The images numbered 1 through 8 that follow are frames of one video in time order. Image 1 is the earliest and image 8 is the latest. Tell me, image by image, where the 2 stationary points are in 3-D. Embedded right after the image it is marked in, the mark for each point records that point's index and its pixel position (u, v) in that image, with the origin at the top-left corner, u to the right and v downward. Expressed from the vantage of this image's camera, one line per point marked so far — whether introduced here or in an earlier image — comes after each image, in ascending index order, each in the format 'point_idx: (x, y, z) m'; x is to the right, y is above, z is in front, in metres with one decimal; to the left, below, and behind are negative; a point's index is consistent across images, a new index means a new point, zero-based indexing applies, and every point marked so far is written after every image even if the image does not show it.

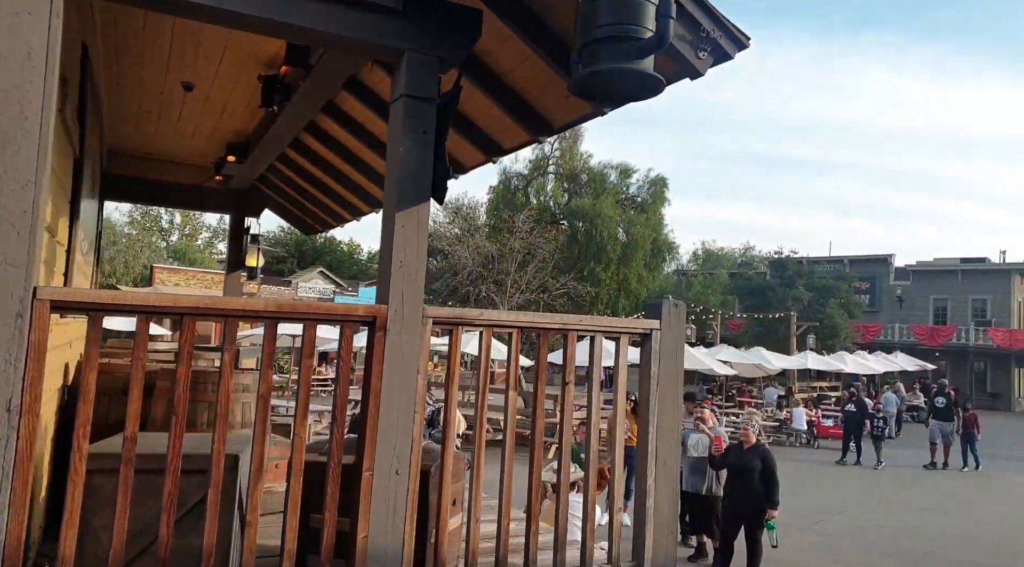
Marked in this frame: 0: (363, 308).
0: (-0.5, -0.1, +2.6) m
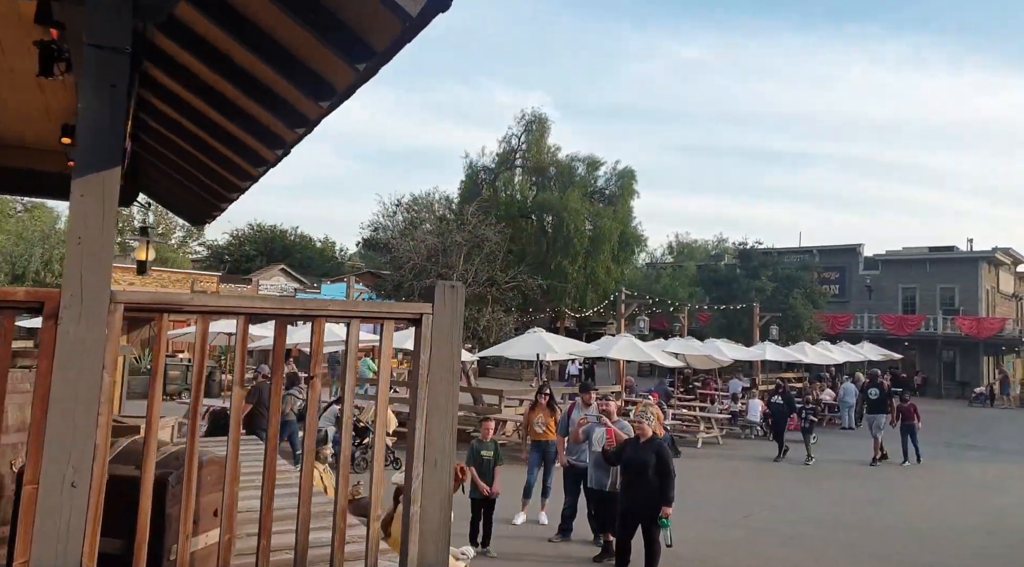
0: (-1.3, 0.0, +2.2) m
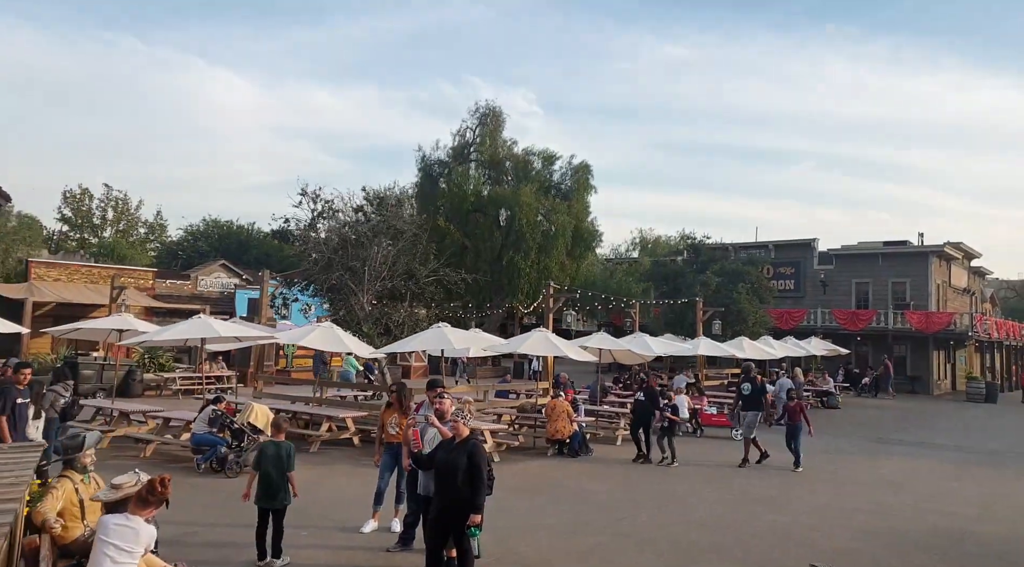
0: (-2.7, 0.0, +1.6) m
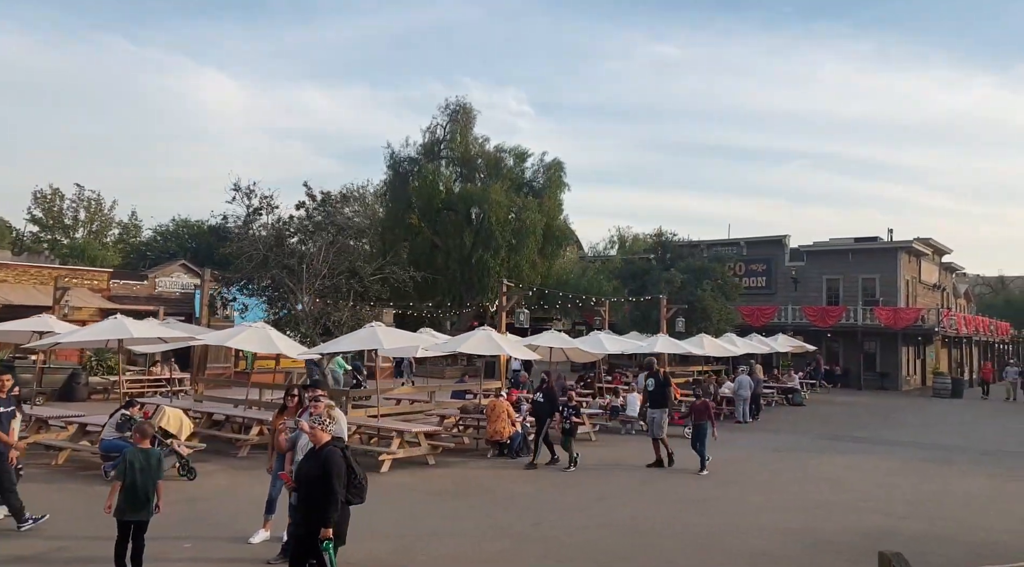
0: (-3.5, +0.1, +1.1) m
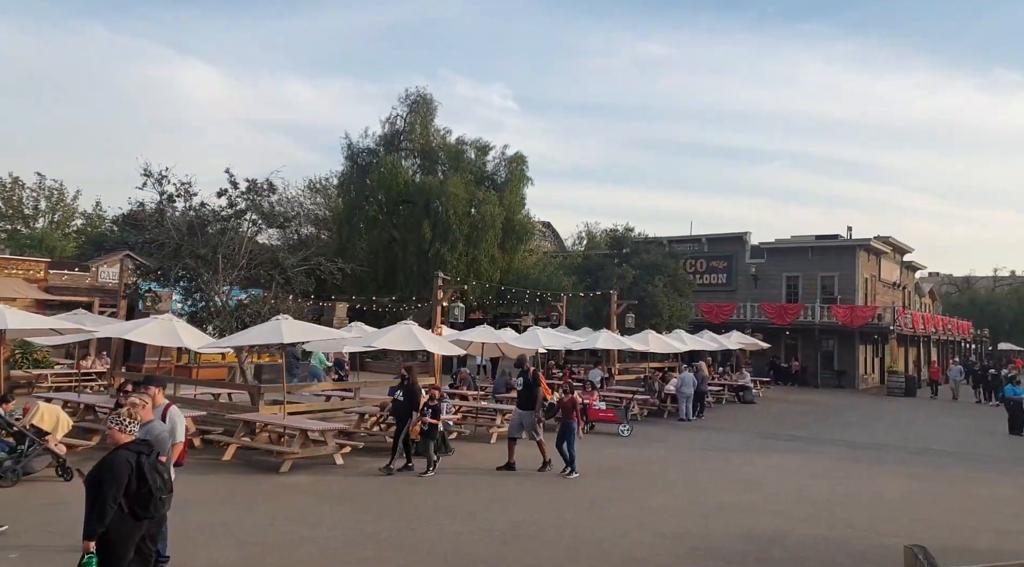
0: (-4.5, +0.2, +0.5) m
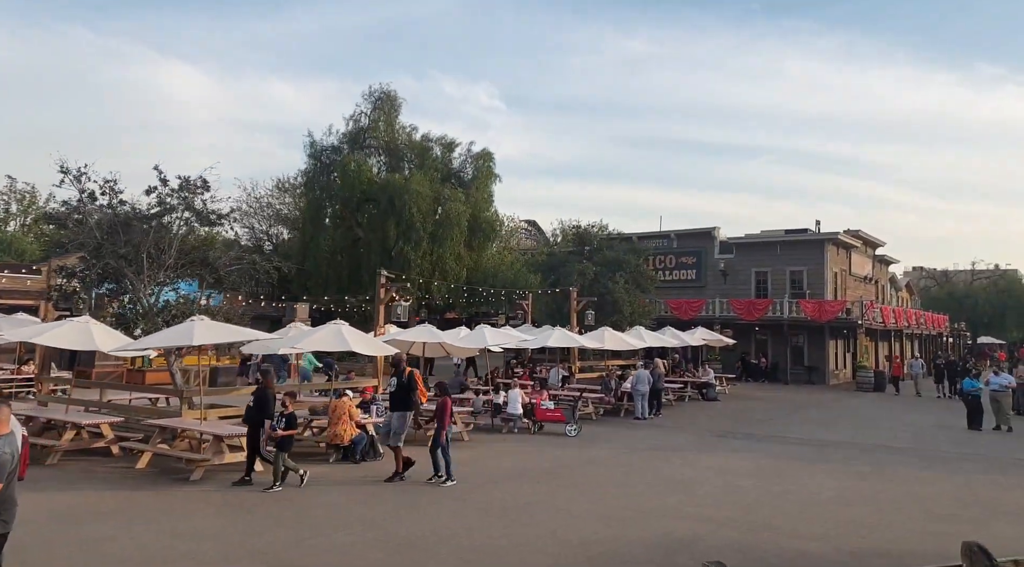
0: (-5.4, +0.1, -0.1) m
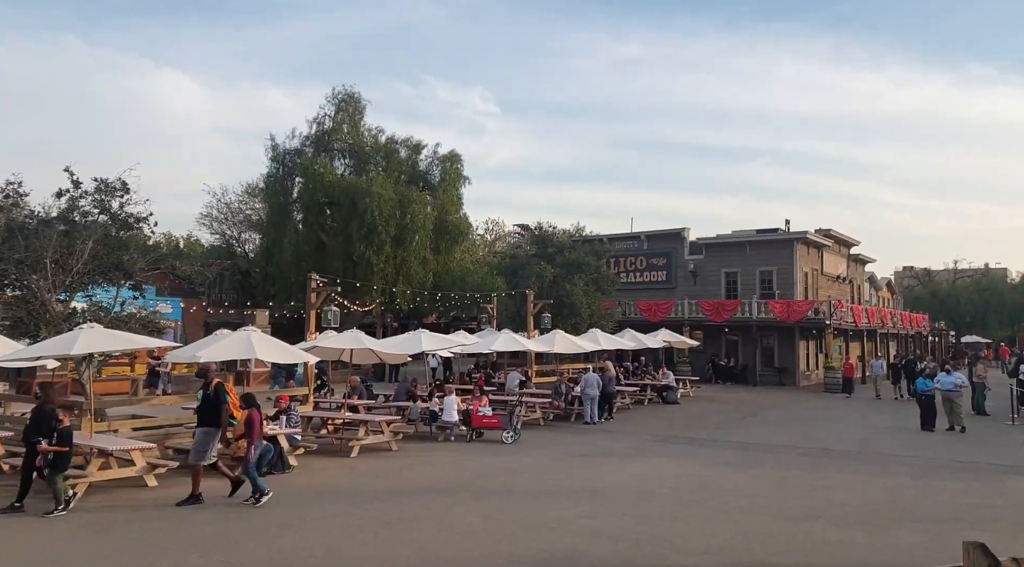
0: (-6.6, +0.1, -0.7) m
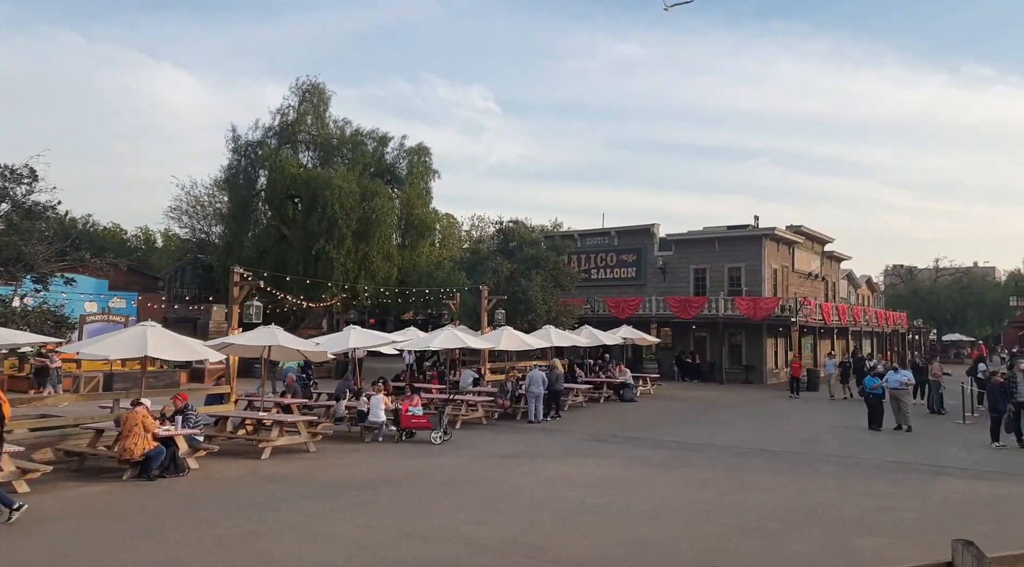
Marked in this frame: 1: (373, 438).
0: (-7.8, +0.2, -1.5) m
1: (-2.8, -3.1, +16.2) m
